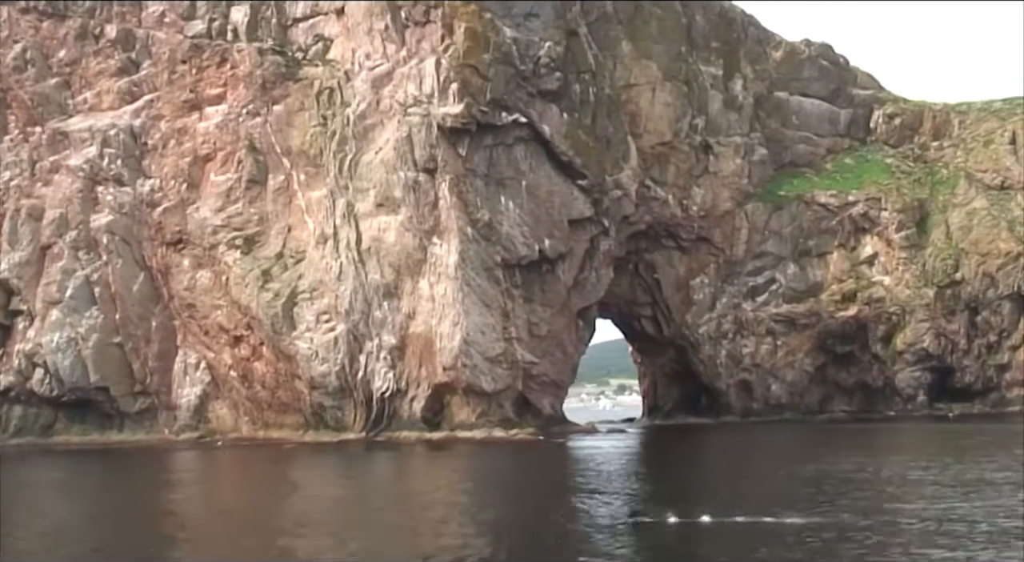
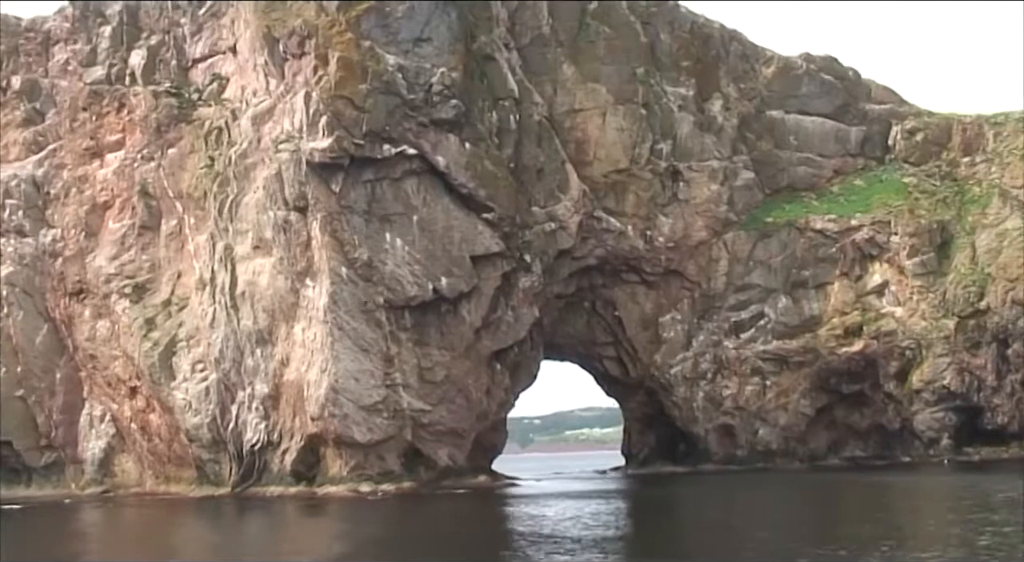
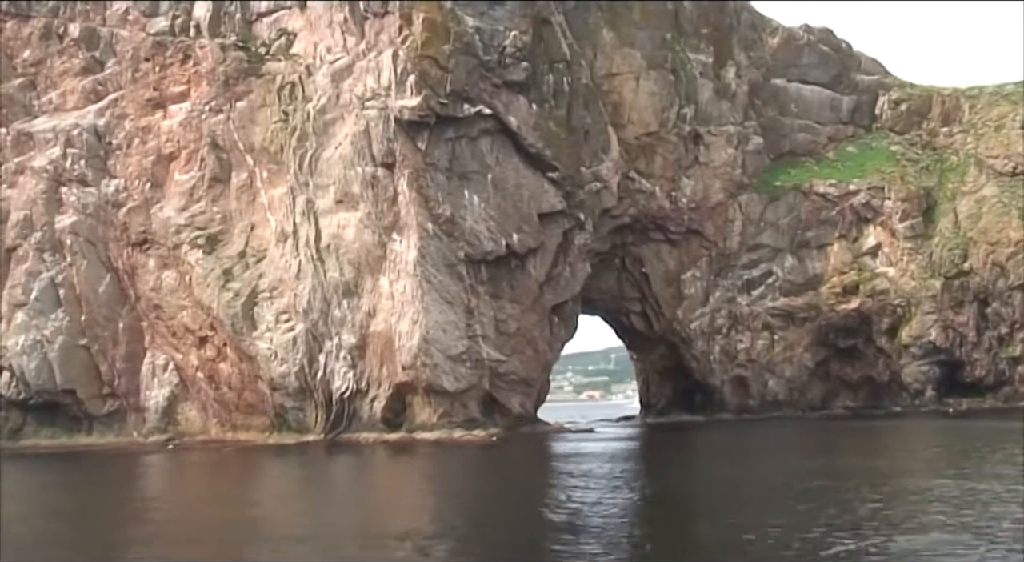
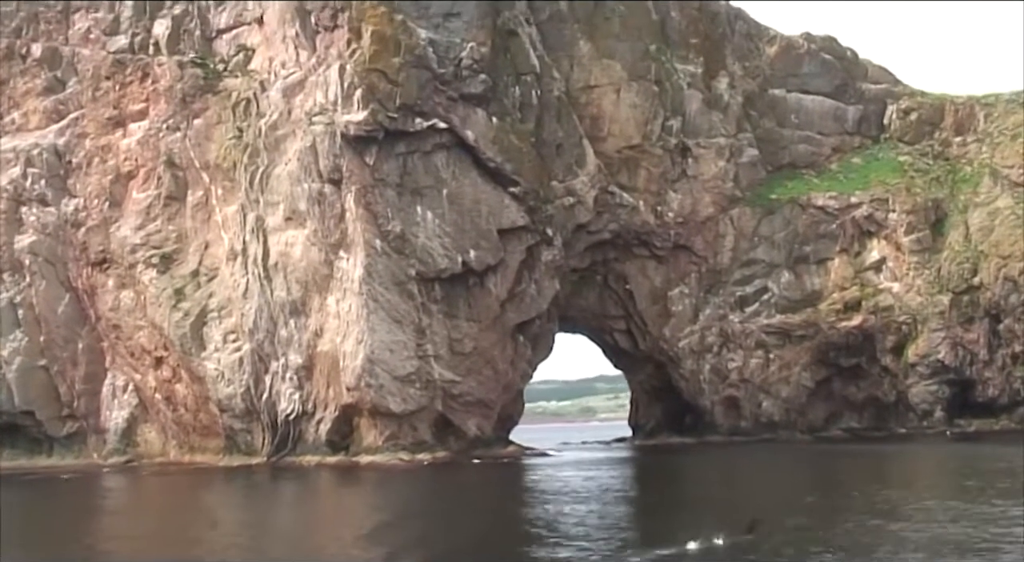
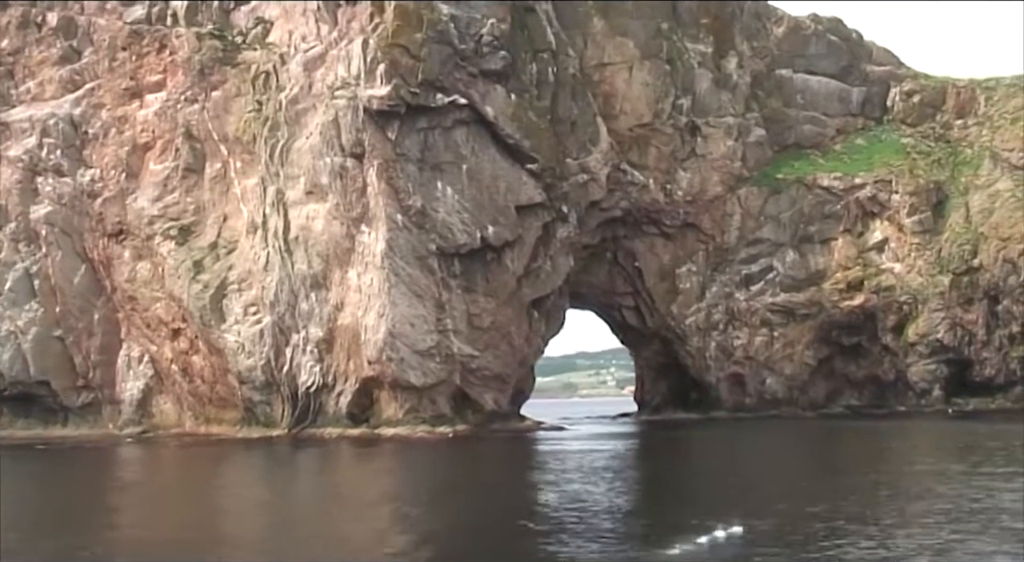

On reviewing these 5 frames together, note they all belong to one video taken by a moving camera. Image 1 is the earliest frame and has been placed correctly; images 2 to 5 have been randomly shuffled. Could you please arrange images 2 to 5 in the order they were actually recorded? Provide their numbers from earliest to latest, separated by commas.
3, 5, 4, 2
